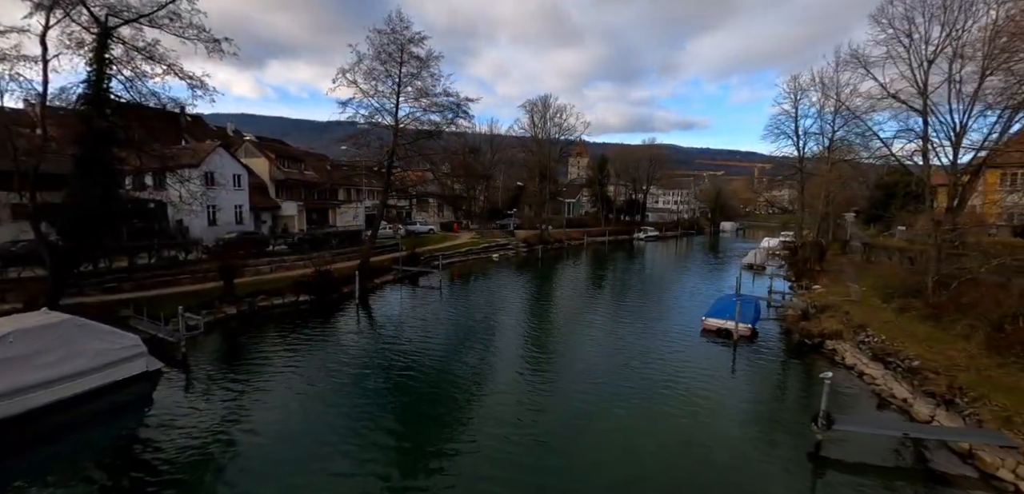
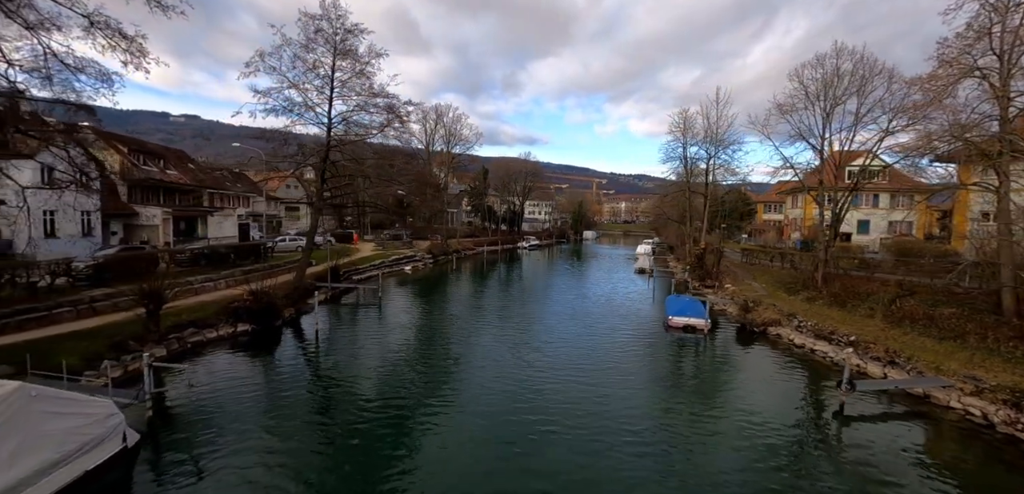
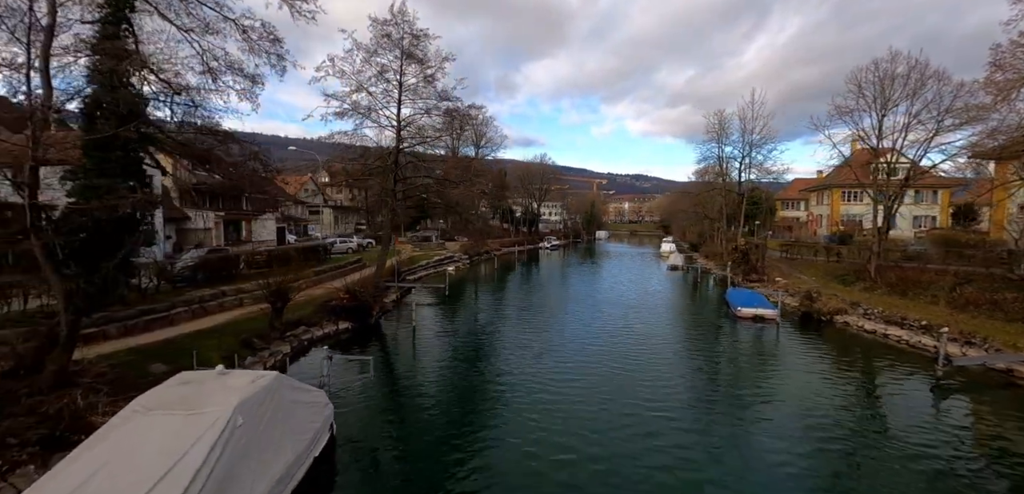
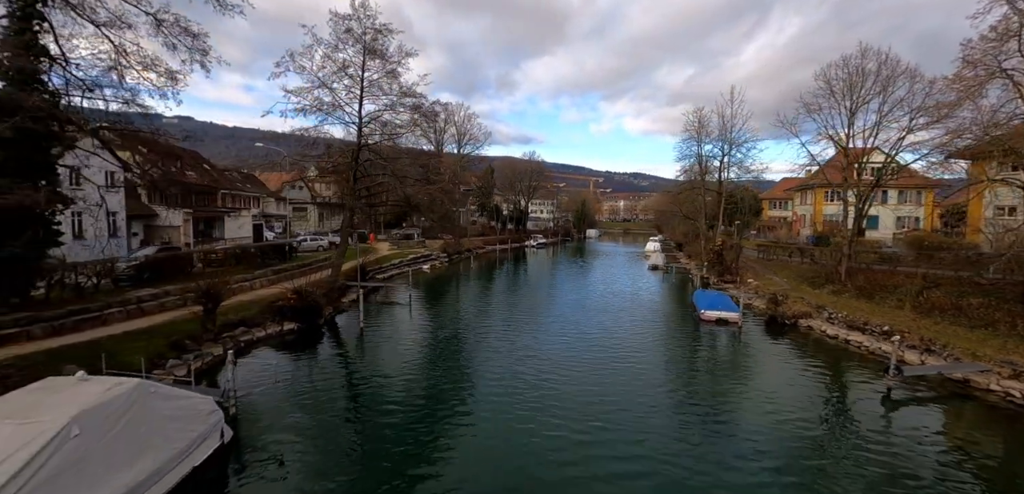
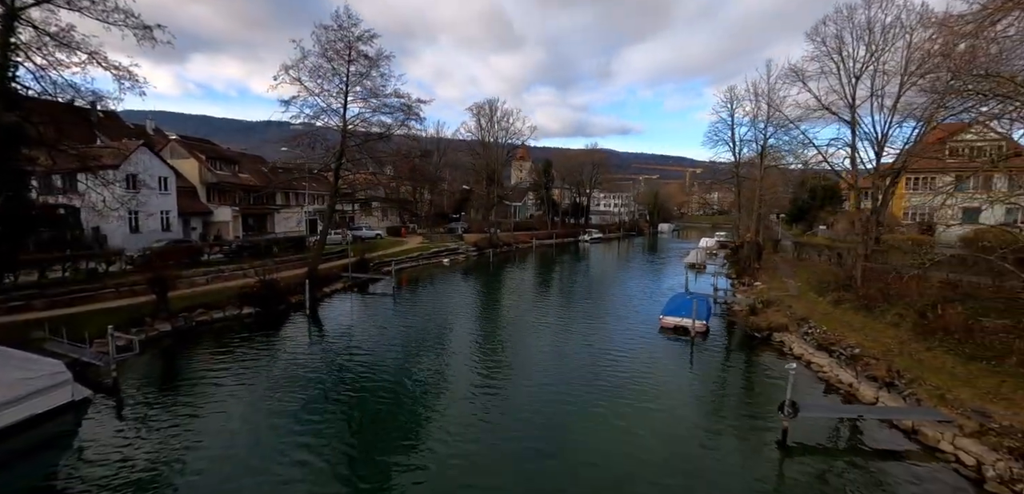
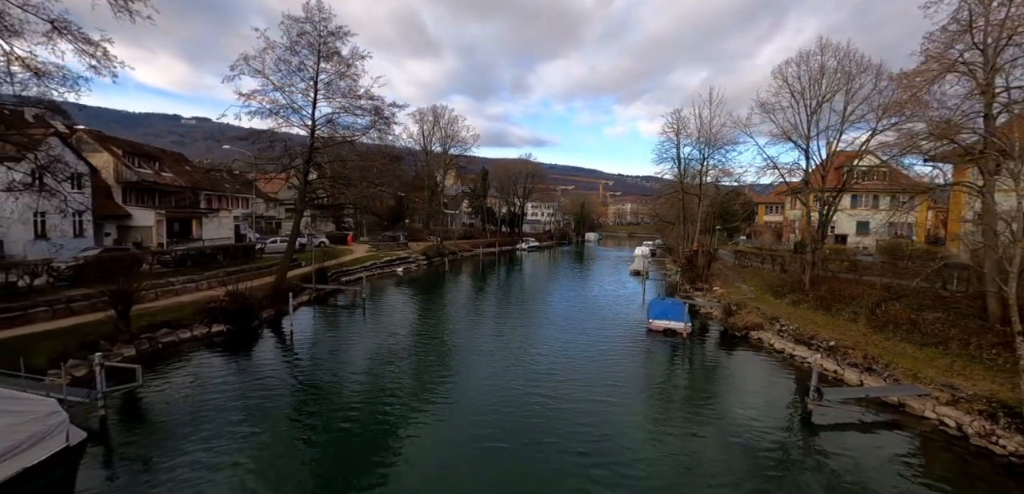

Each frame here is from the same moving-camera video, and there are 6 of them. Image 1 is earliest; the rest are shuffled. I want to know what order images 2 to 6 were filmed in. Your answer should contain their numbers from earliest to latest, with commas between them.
5, 6, 2, 4, 3
